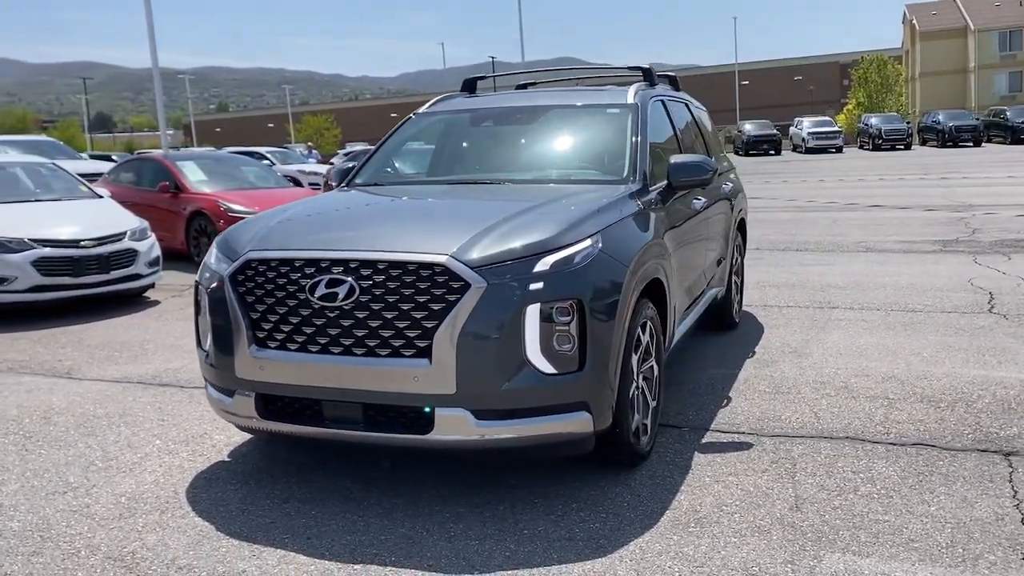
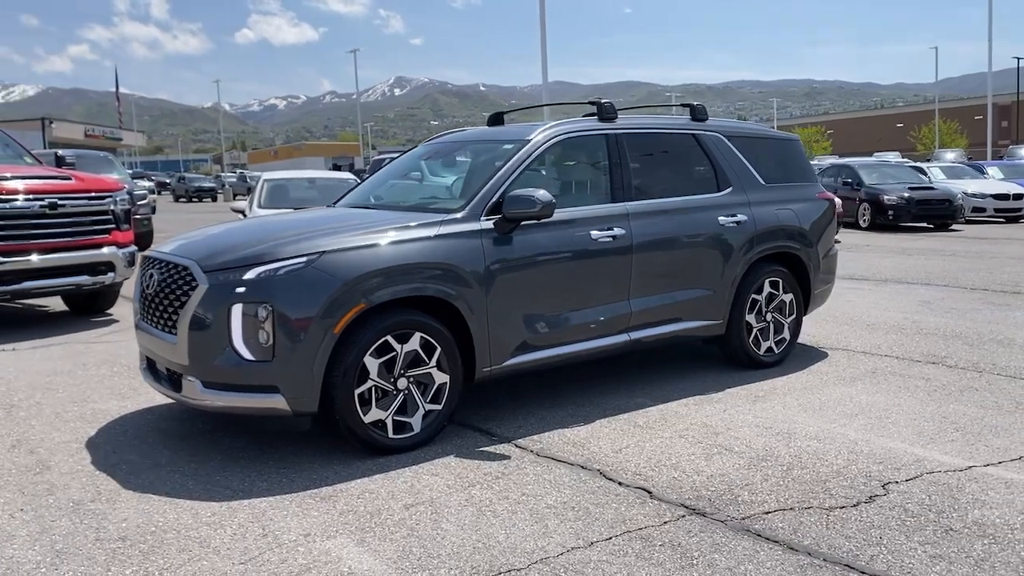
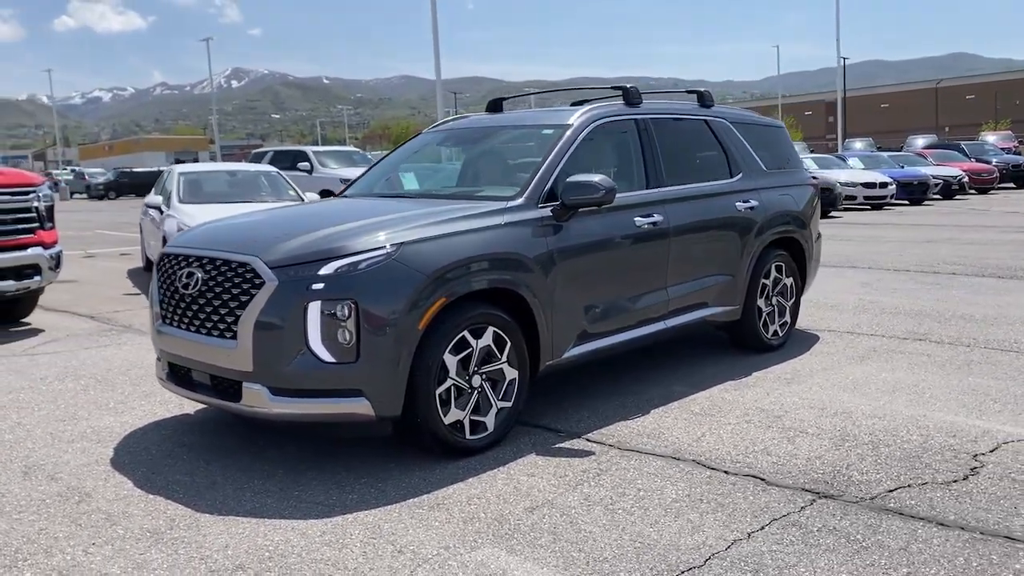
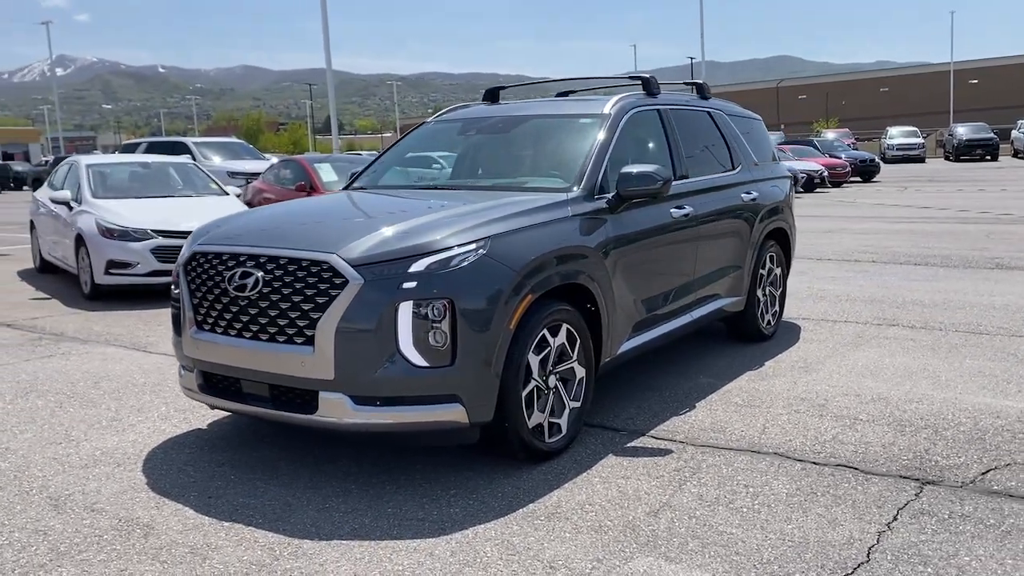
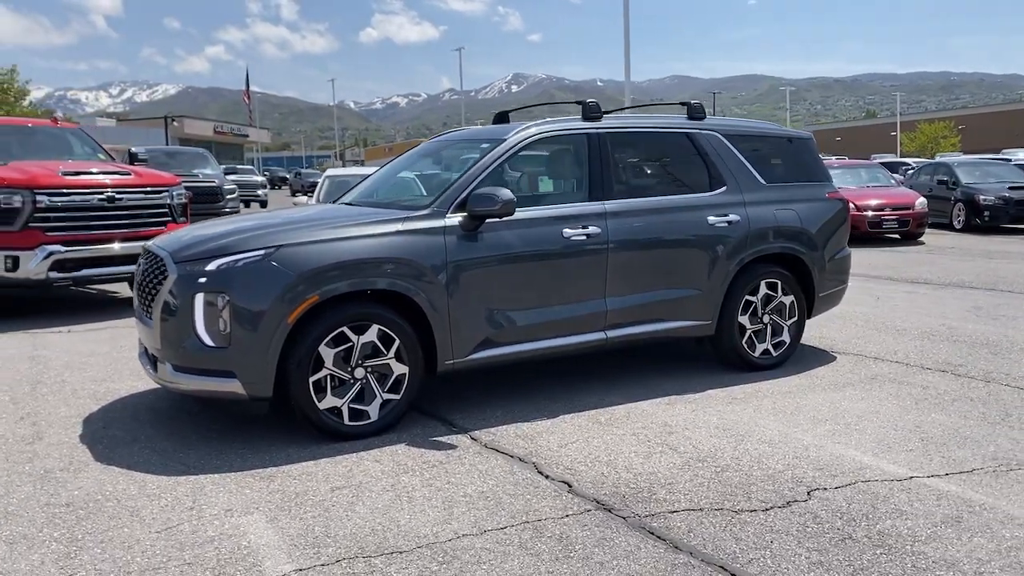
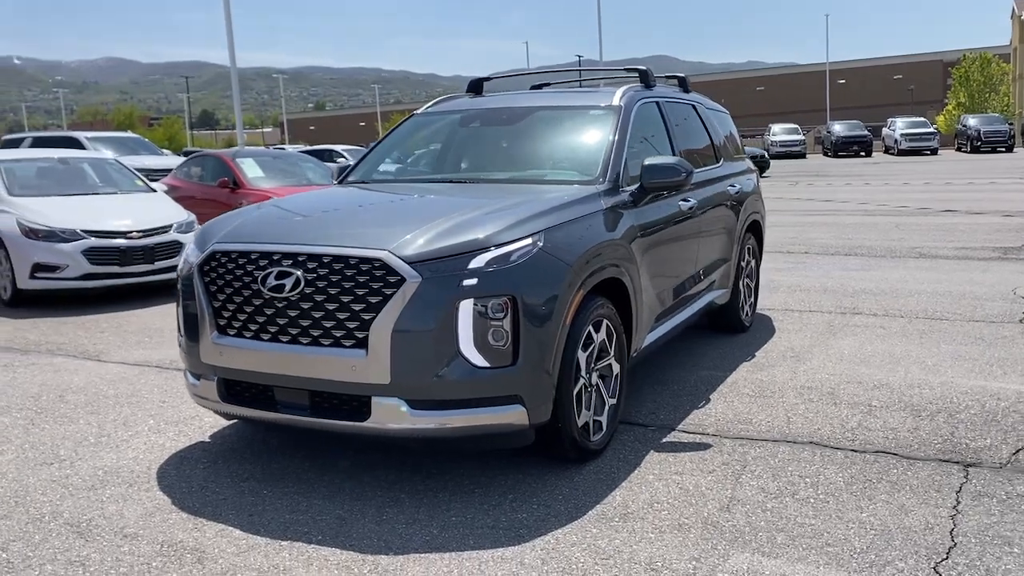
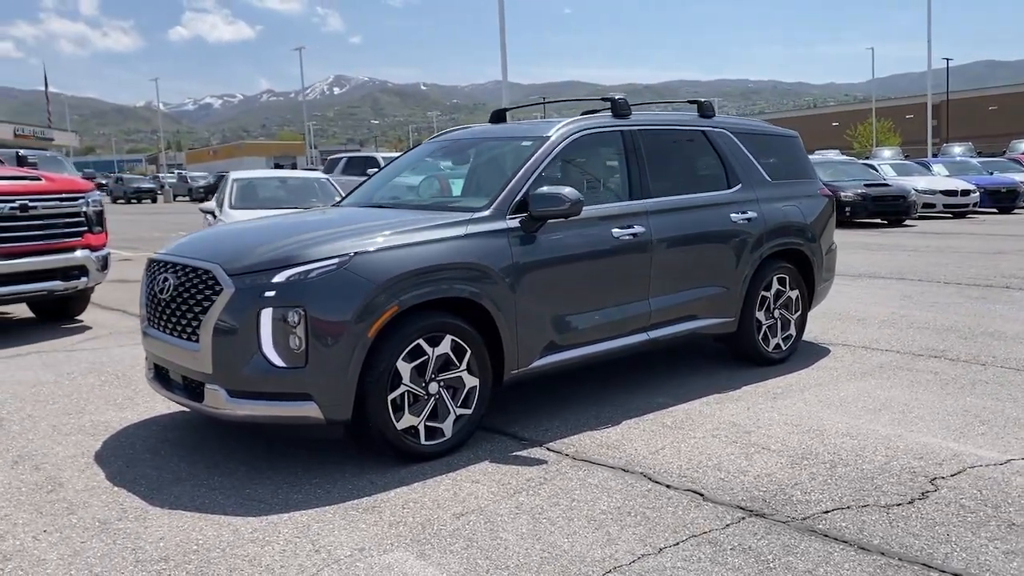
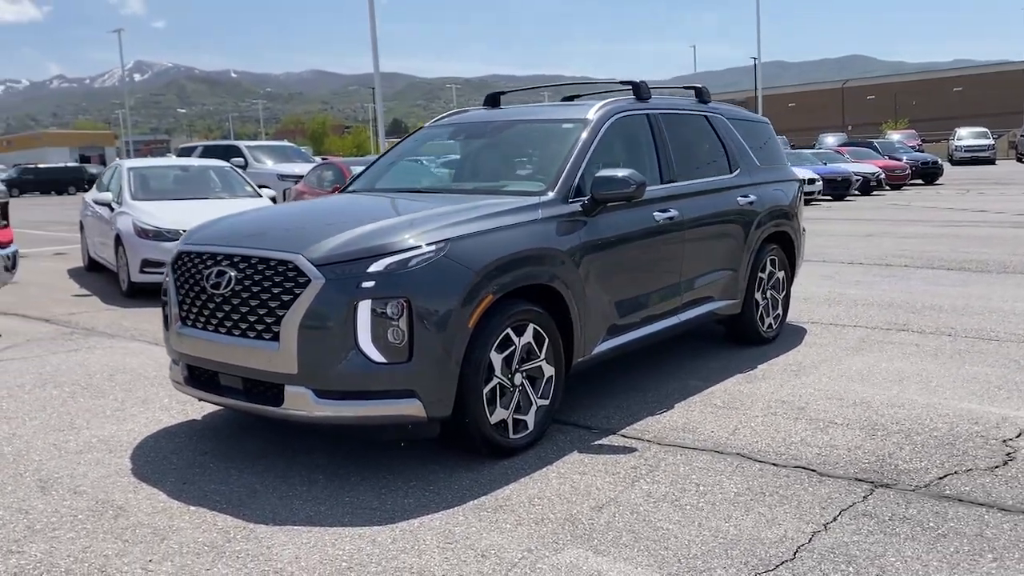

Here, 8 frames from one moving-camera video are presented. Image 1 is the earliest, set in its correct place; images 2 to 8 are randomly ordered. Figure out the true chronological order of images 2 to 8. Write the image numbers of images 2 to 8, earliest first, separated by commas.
6, 4, 8, 3, 7, 2, 5
